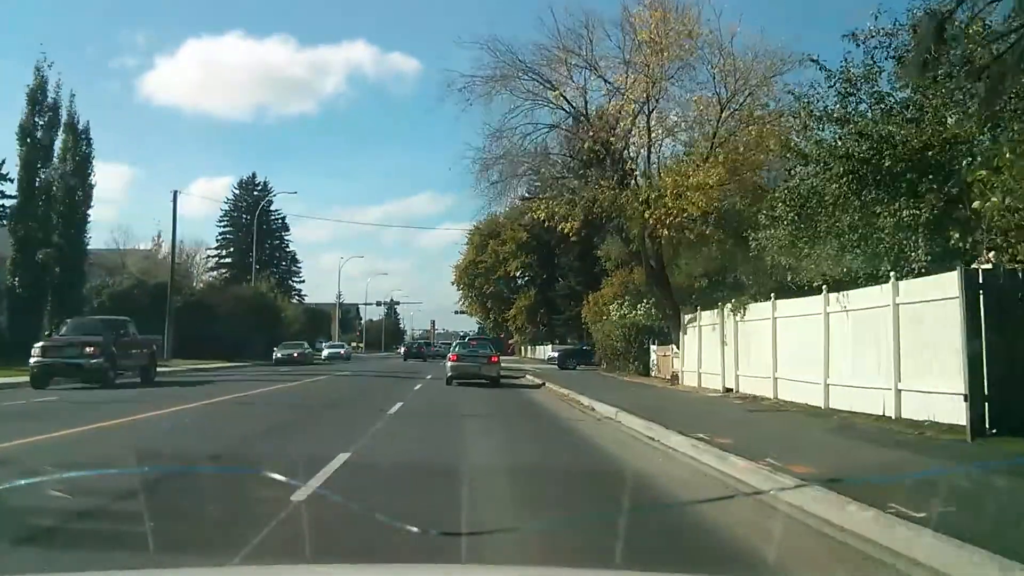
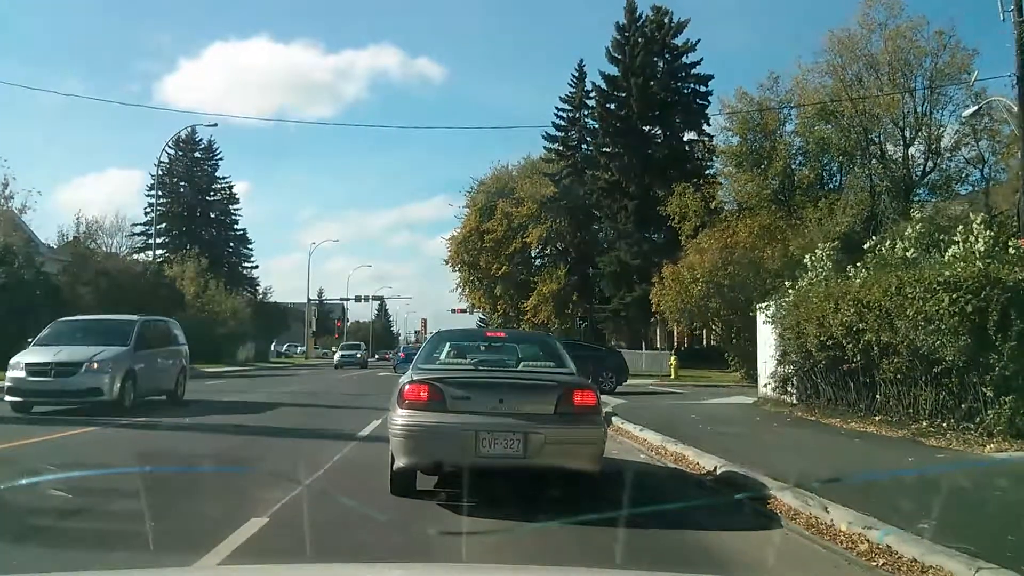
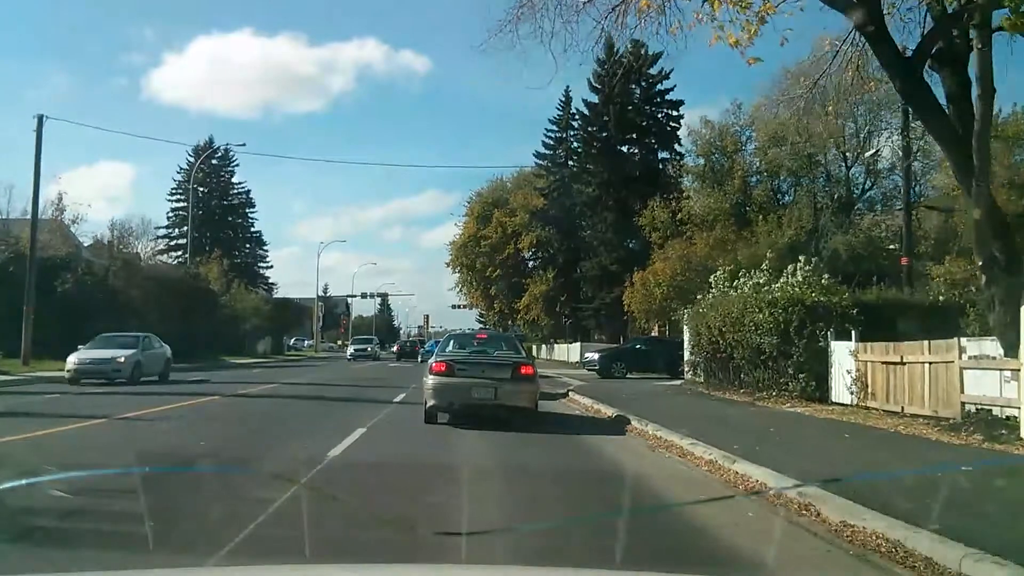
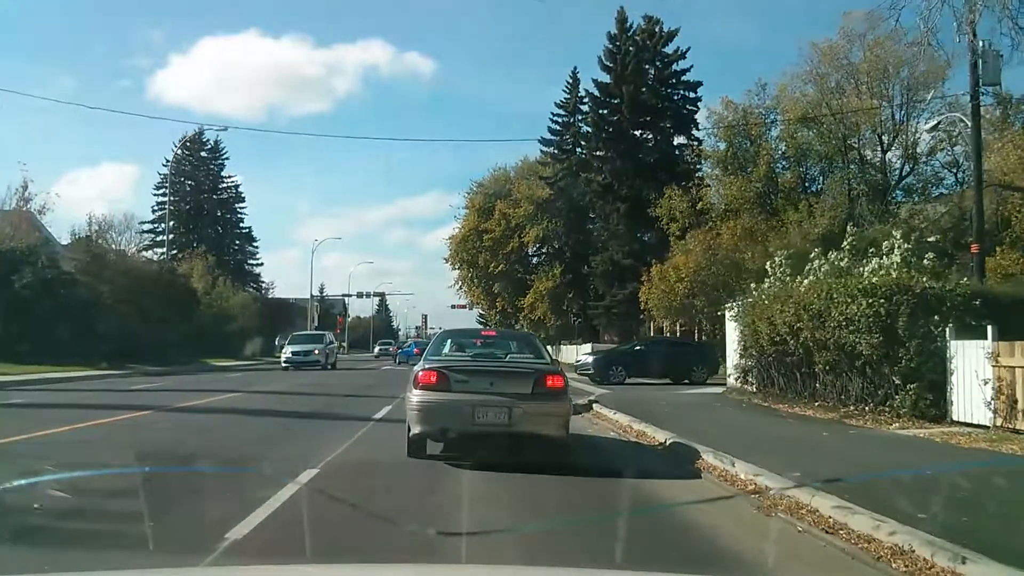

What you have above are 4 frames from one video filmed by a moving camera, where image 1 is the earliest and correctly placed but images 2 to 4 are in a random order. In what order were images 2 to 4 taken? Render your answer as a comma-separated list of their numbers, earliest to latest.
3, 4, 2
